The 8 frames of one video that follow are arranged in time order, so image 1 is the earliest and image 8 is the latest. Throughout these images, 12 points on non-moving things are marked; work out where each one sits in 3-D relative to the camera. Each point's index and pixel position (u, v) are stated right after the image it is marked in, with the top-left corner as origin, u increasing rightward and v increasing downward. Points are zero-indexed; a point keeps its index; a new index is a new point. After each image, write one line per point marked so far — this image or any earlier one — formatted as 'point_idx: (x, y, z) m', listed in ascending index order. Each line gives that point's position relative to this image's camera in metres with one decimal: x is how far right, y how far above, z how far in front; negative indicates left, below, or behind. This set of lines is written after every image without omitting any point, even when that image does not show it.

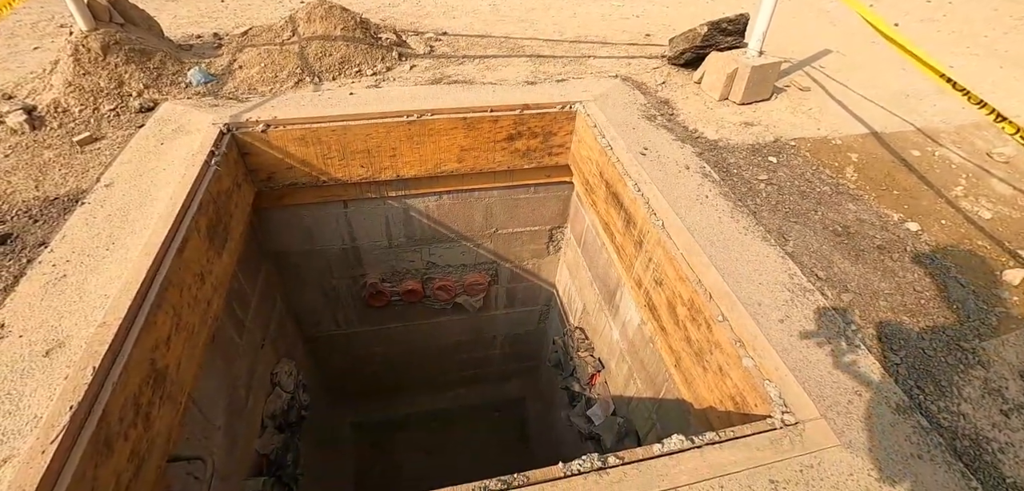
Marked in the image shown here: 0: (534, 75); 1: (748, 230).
0: (+0.2, +1.2, +3.1) m
1: (+1.1, +0.1, +2.1) m
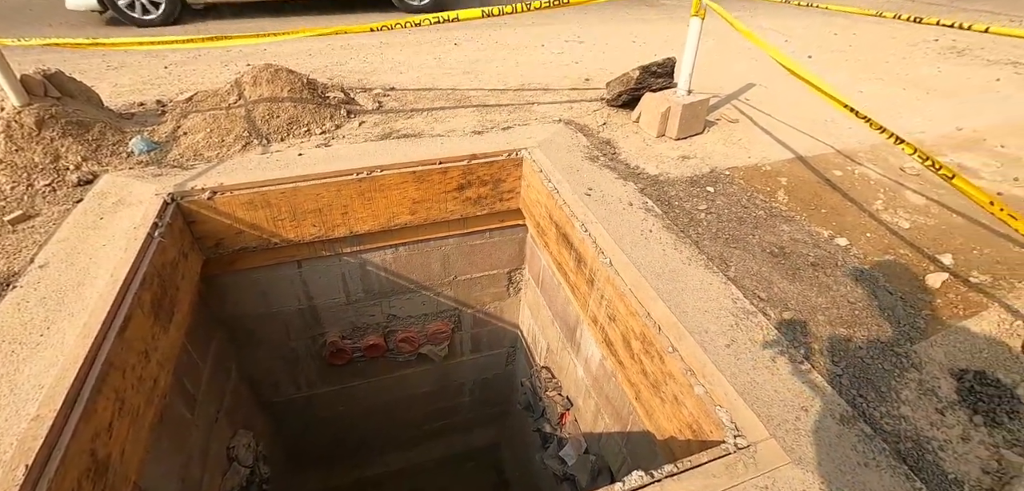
0: (-0.2, +0.9, +3.3) m
1: (+0.9, -0.1, +2.2) m
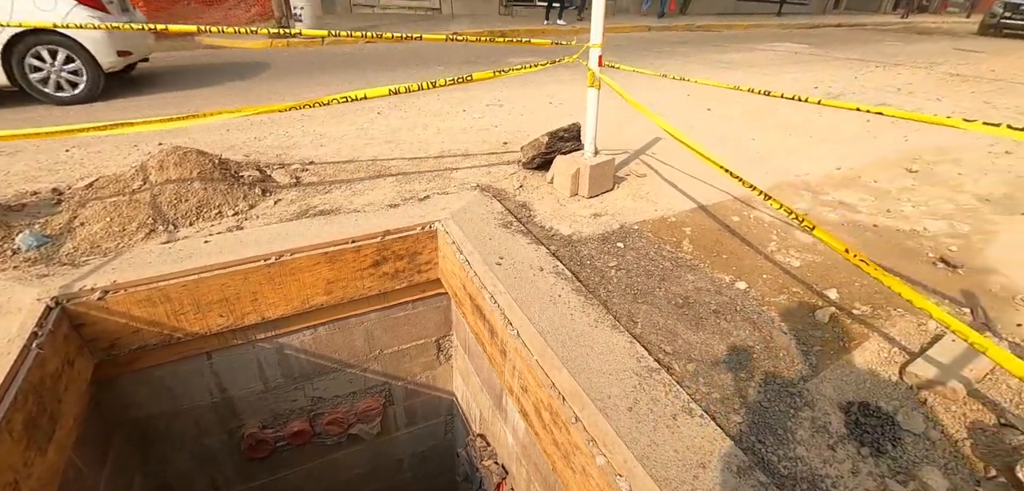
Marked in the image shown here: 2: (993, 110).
0: (-0.9, +0.4, +3.3) m
1: (+0.5, -0.4, +2.3) m
2: (+6.2, +1.8, +5.6) m
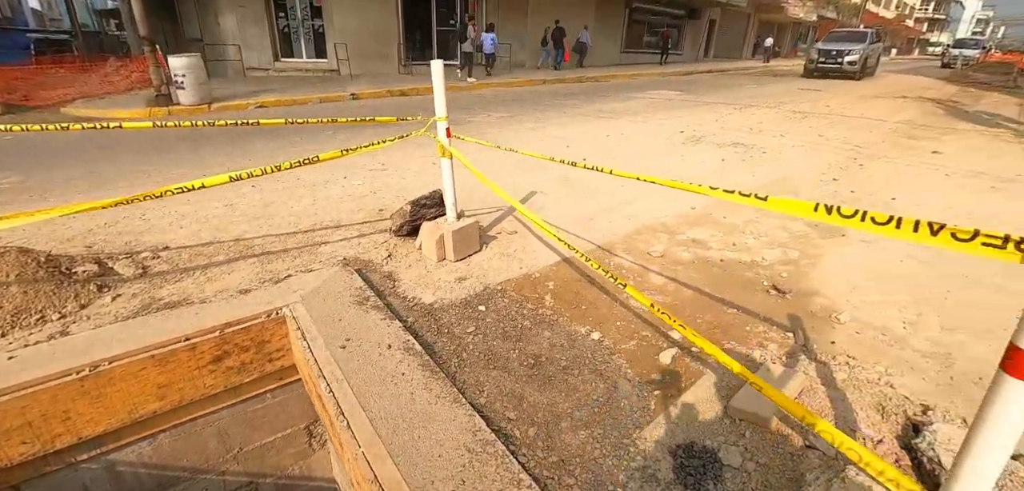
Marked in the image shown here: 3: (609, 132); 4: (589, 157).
0: (-1.9, -0.2, +3.2) m
1: (-0.4, -0.8, +2.3) m
2: (+4.6, +1.6, +6.6) m
3: (+1.5, +1.8, +6.9) m
4: (+1.0, +1.1, +5.8) m
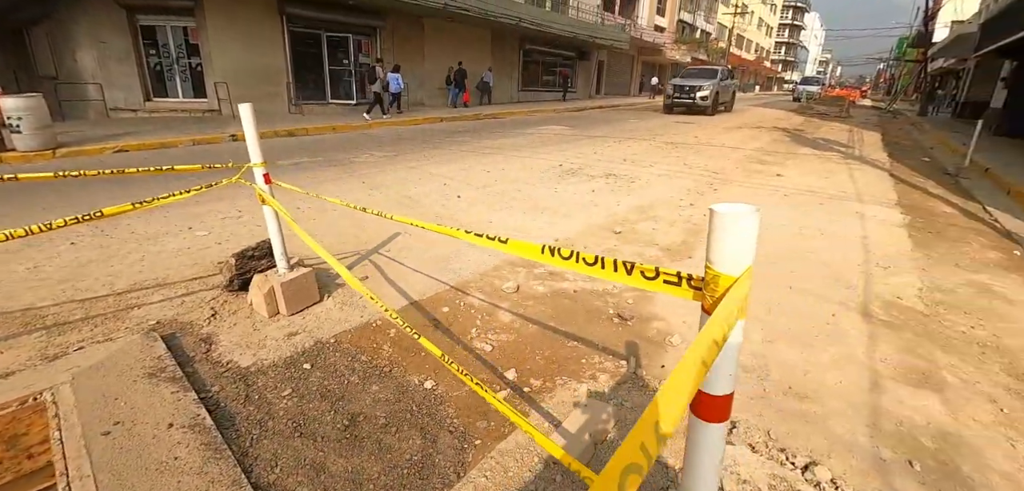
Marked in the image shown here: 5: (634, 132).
0: (-3.0, -0.7, +2.7) m
1: (-1.4, -1.1, +2.0) m
2: (+2.8, +1.2, +7.1) m
3: (-0.3, +1.2, +7.0) m
4: (-0.6, +0.6, +5.8) m
5: (+2.9, +2.7, +10.6) m
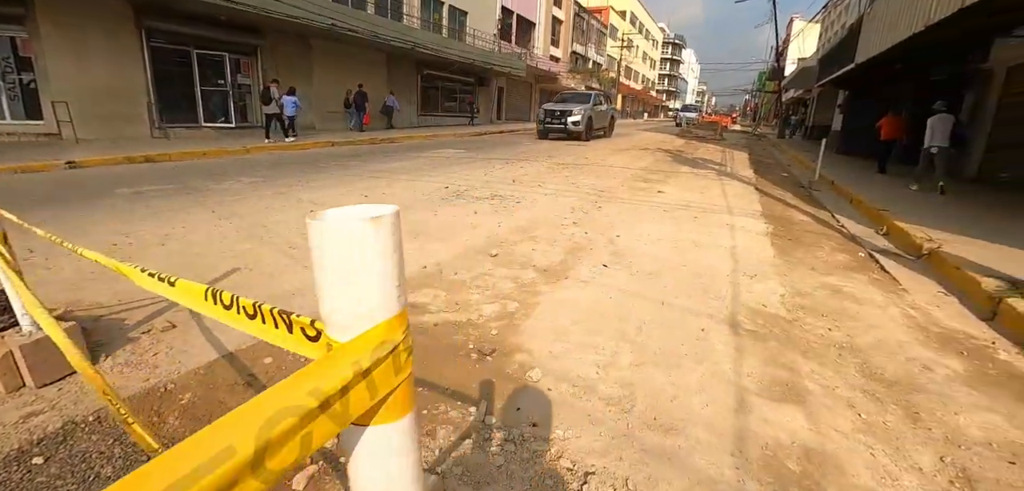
0: (-3.8, -1.0, +1.6) m
1: (-2.1, -1.2, +1.2) m
2: (+1.0, +0.9, +7.1) m
3: (-2.1, +0.8, +6.4) m
4: (-2.1, +0.3, +5.1) m
5: (+0.4, +2.2, +10.6) m
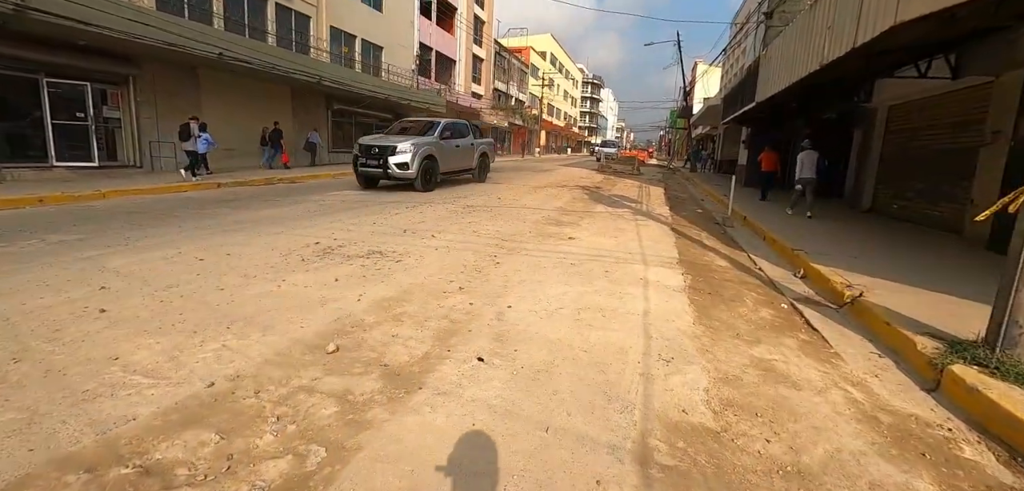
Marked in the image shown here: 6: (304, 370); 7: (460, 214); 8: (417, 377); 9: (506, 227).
0: (-4.5, -1.6, -0.1) m
1: (-2.7, -1.7, -0.3) m
2: (-0.5, +0.1, +6.1) m
3: (-3.5, -0.1, +5.0) m
4: (-3.3, -0.5, +3.7) m
5: (-1.6, +1.0, +9.5) m
6: (-1.3, -0.8, +2.8) m
7: (-0.9, +0.8, +8.5) m
8: (-0.6, -0.8, +2.8) m
9: (0.0, +0.4, +7.5) m
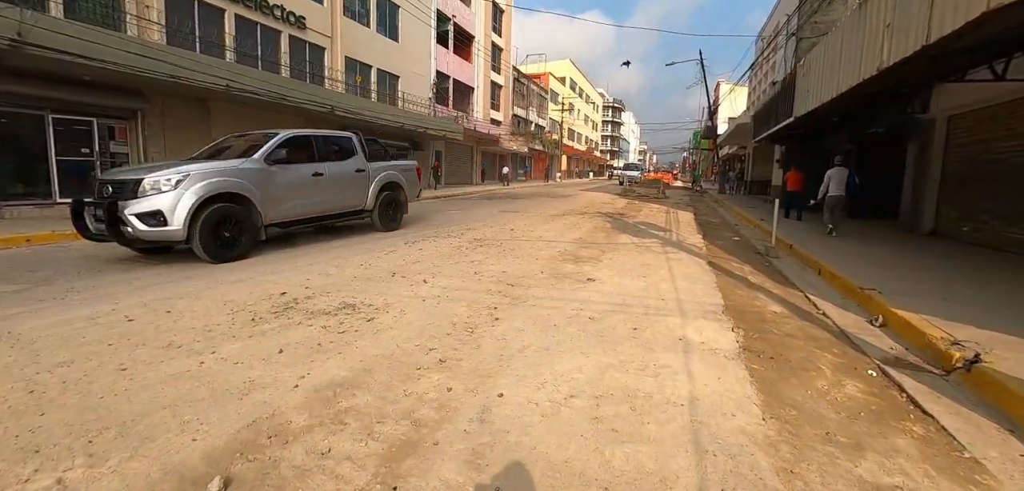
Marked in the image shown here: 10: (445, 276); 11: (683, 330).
0: (-4.7, -1.8, -1.0) m
1: (-2.9, -1.9, -1.4) m
2: (-0.5, -0.5, +5.0) m
3: (-3.5, -0.7, +4.1) m
4: (-3.4, -1.0, +2.7) m
5: (-1.4, +0.3, +8.6) m
6: (-1.5, -1.2, +1.8) m
7: (-0.8, +0.1, +7.5) m
8: (-0.7, -1.2, +1.7) m
9: (+0.1, -0.2, +6.5) m
10: (-0.8, -0.3, +5.7) m
11: (+1.7, -0.8, +4.2) m
